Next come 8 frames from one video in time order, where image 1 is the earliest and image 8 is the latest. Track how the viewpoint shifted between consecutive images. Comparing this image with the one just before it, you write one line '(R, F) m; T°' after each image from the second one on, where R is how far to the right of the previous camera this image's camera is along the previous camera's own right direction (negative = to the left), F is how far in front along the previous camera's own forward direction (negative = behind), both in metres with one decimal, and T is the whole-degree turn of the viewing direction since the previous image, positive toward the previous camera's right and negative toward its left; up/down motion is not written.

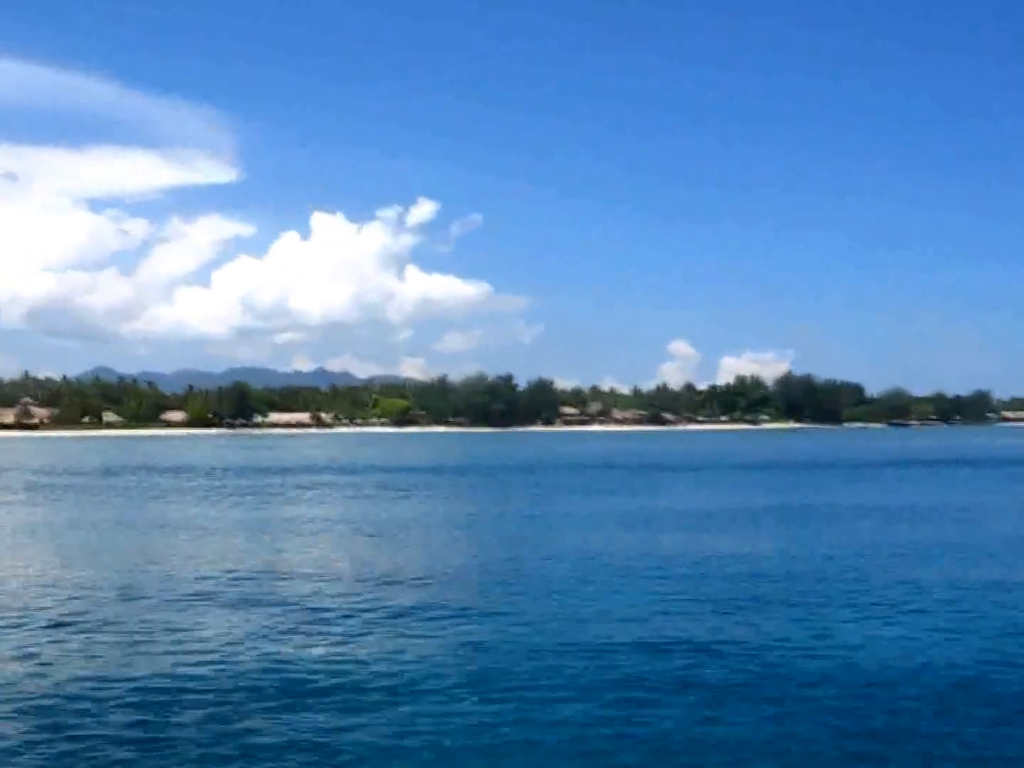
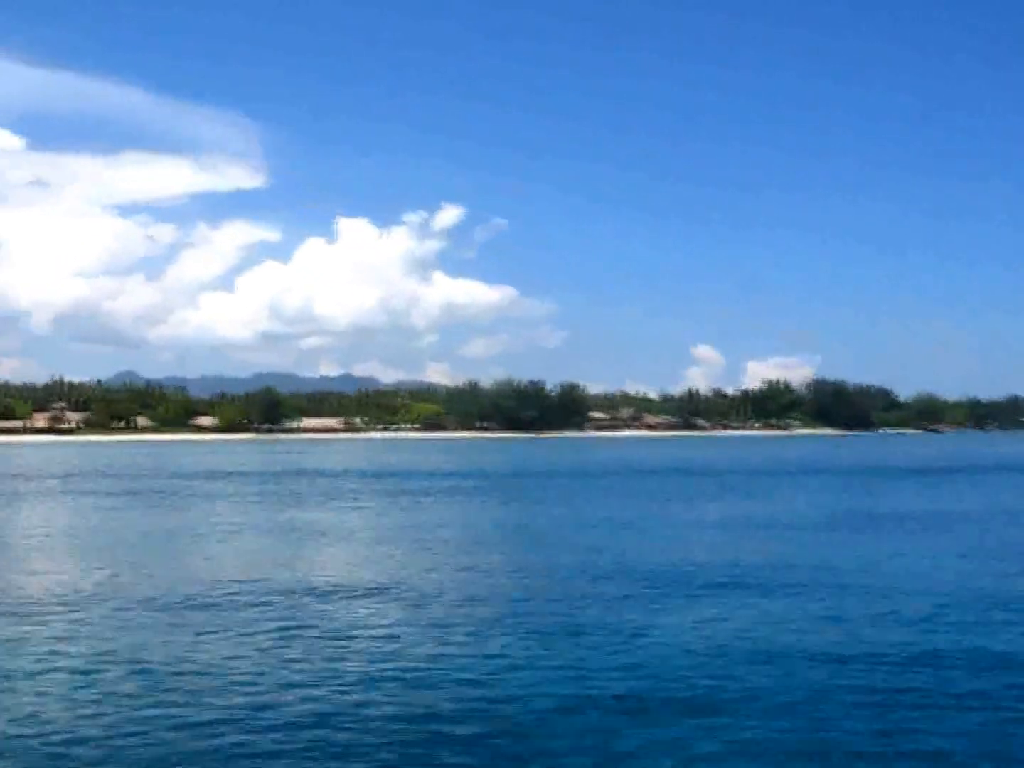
(-0.5, +0.1) m; -1°
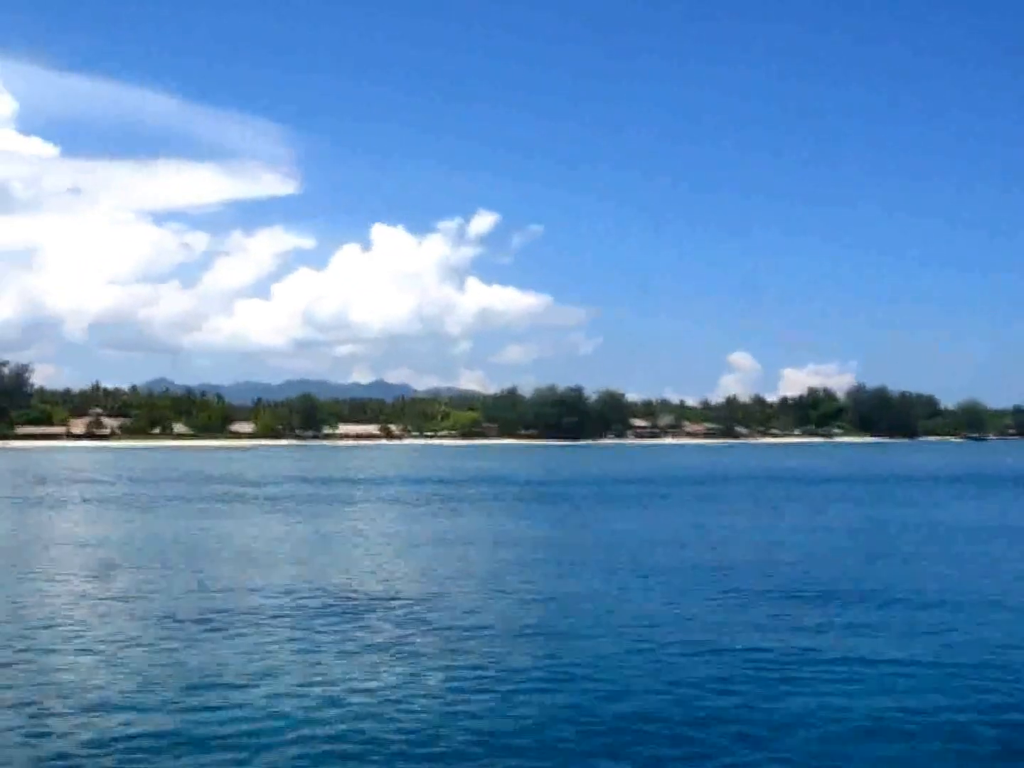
(-0.5, +0.5) m; -1°
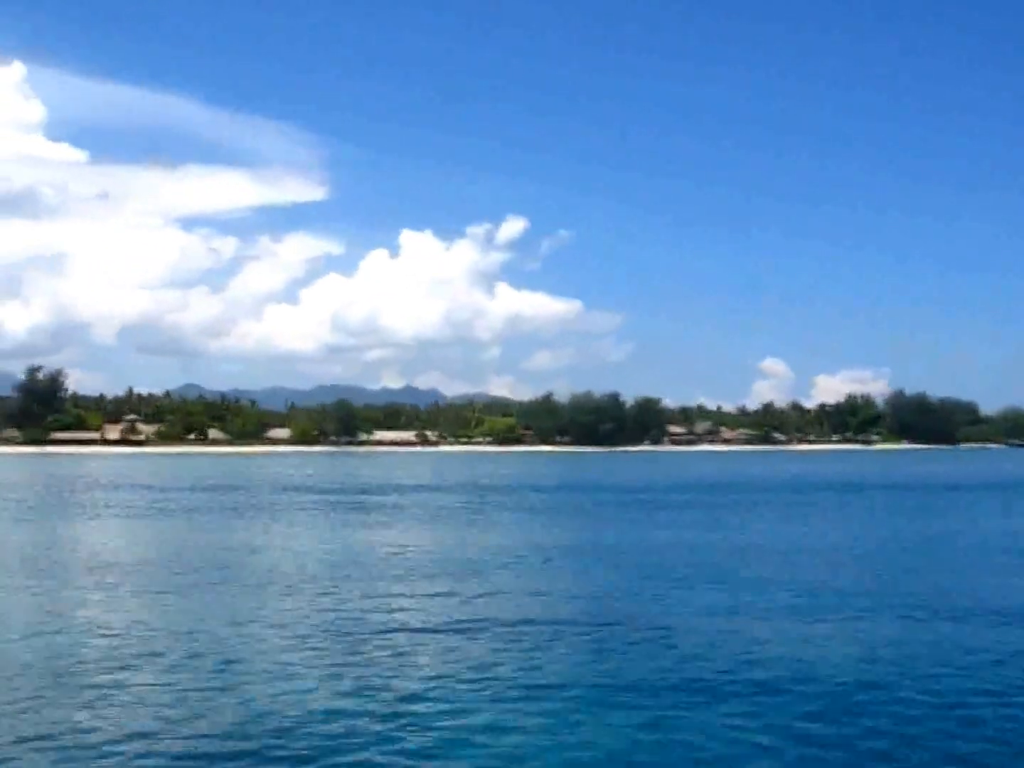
(-0.8, +0.5) m; -1°
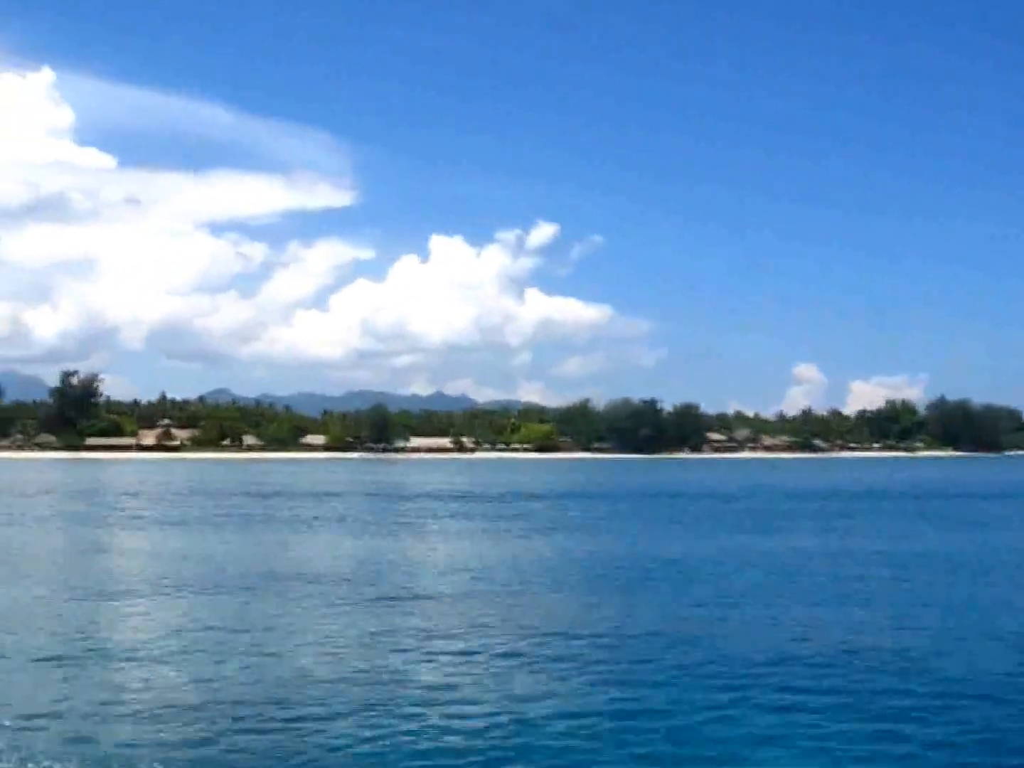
(-0.7, +0.6) m; -1°
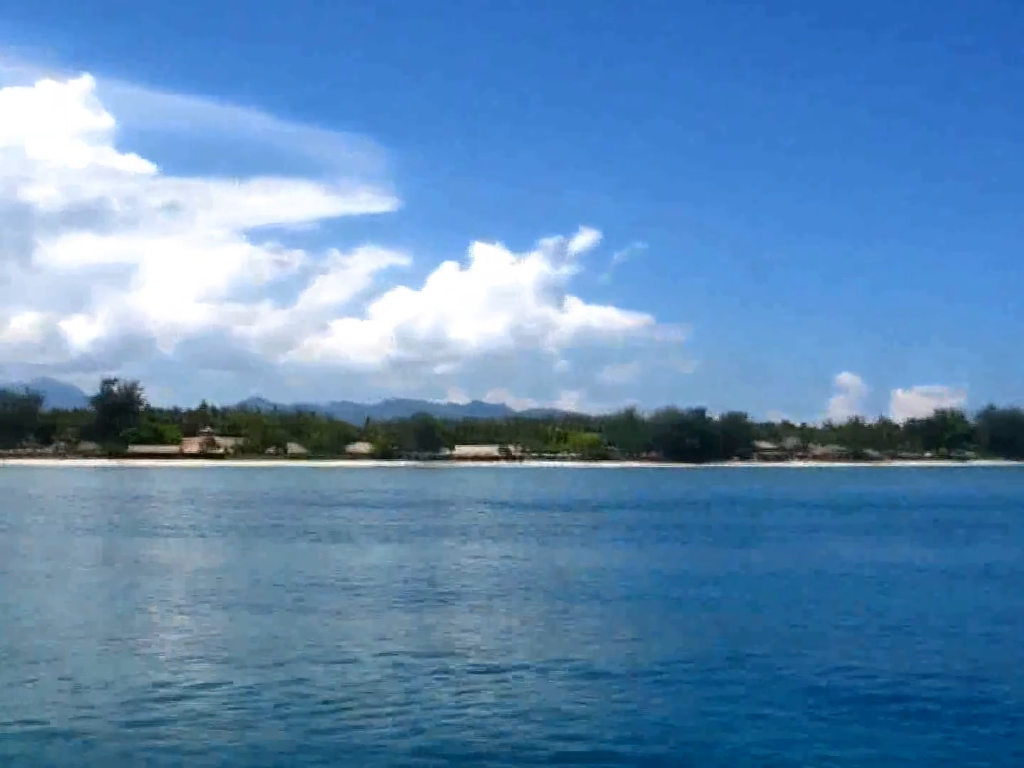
(-0.9, +0.7) m; -1°
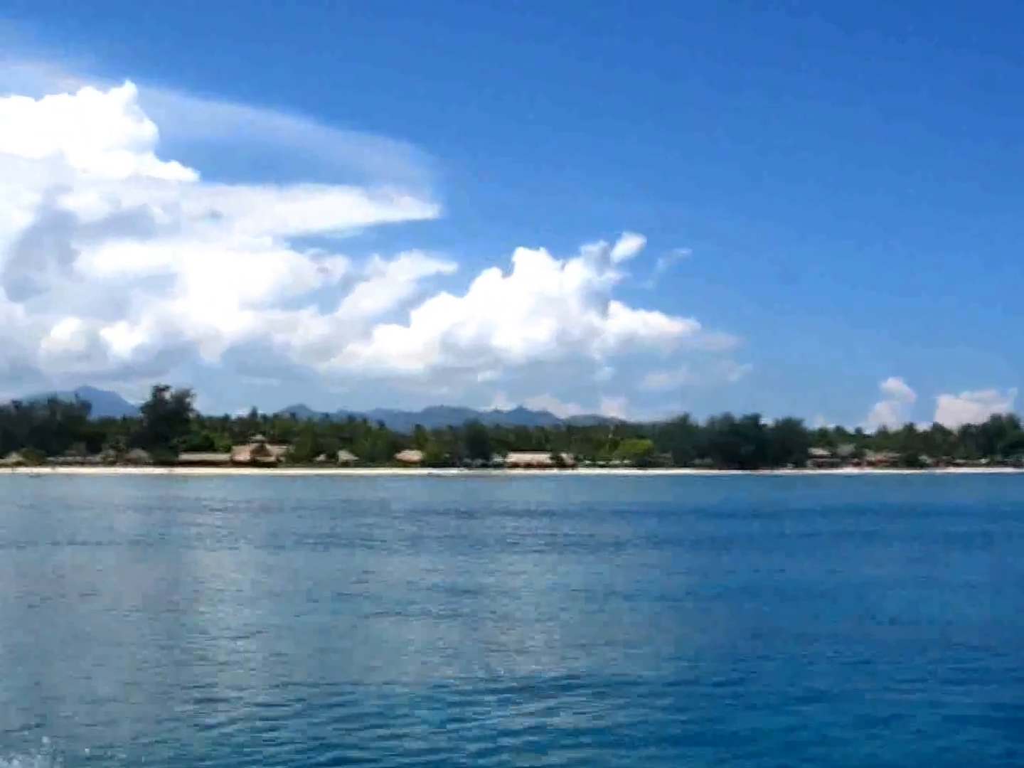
(-0.9, +0.5) m; -1°
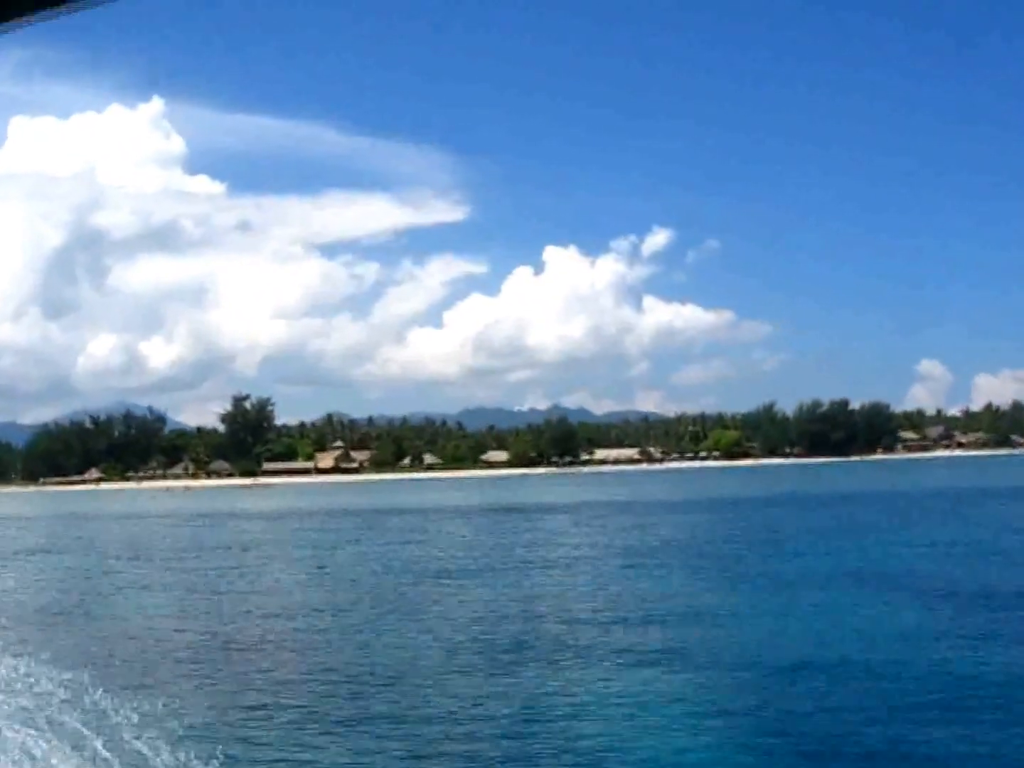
(-4.1, +0.4) m; +1°
